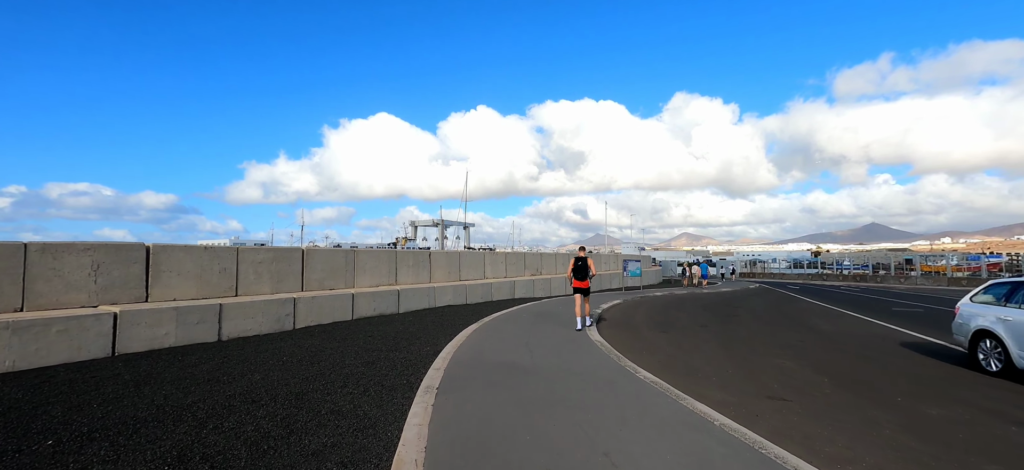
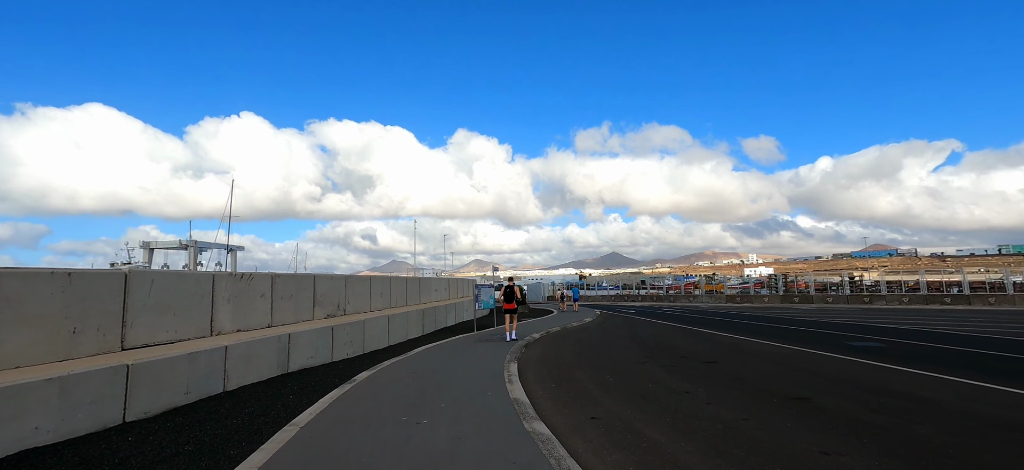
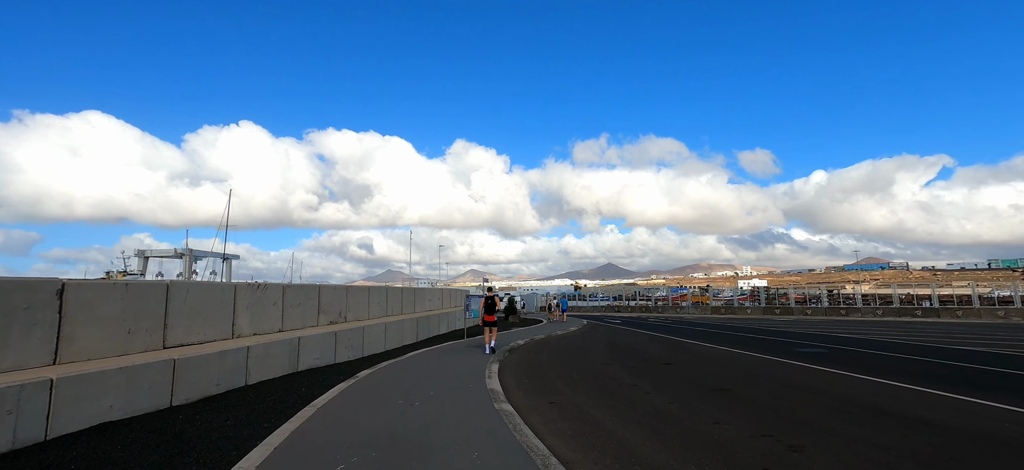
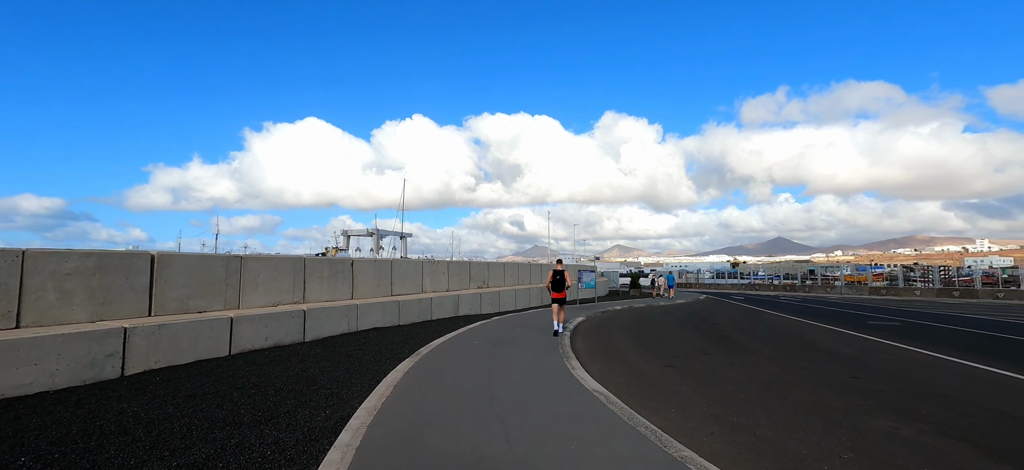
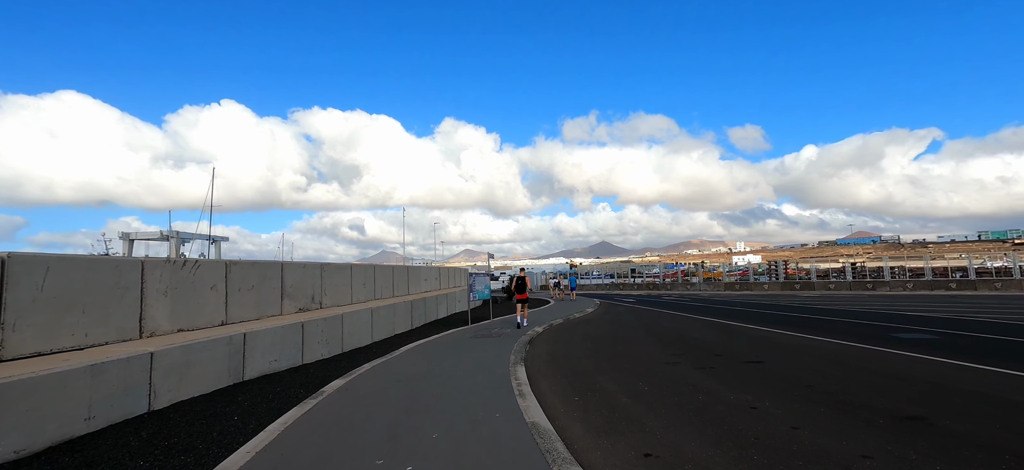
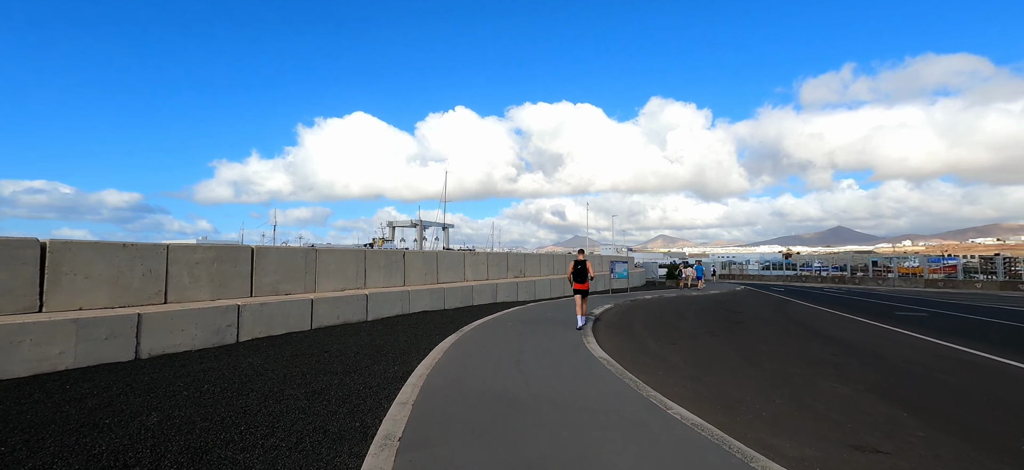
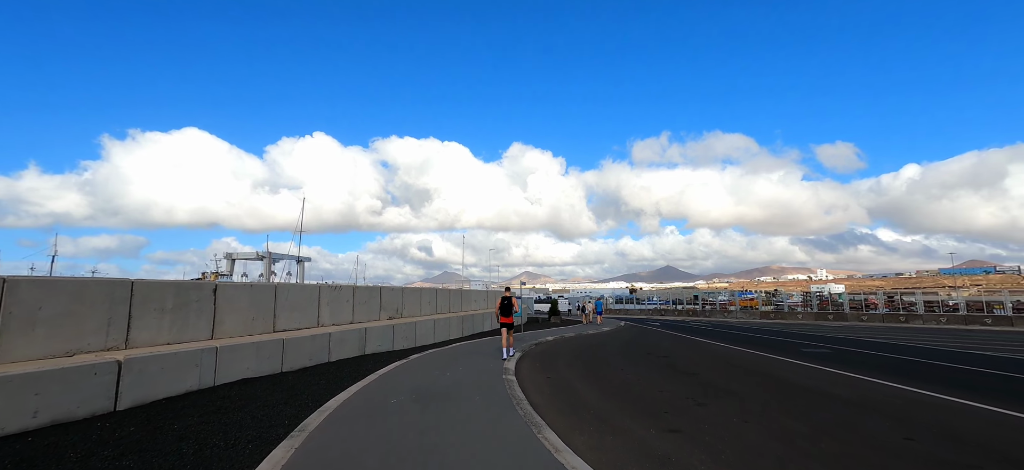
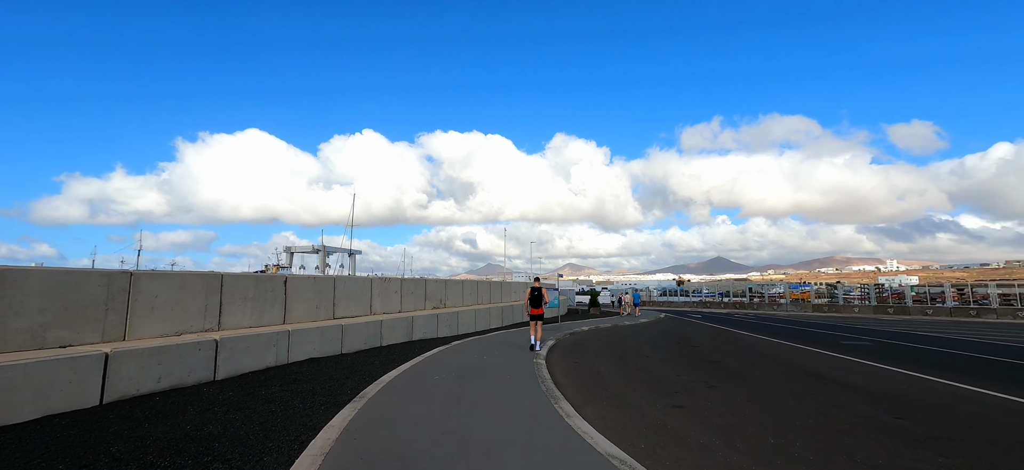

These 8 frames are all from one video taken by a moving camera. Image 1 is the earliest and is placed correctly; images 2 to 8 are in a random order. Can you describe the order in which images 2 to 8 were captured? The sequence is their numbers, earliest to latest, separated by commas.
6, 4, 8, 7, 3, 2, 5
